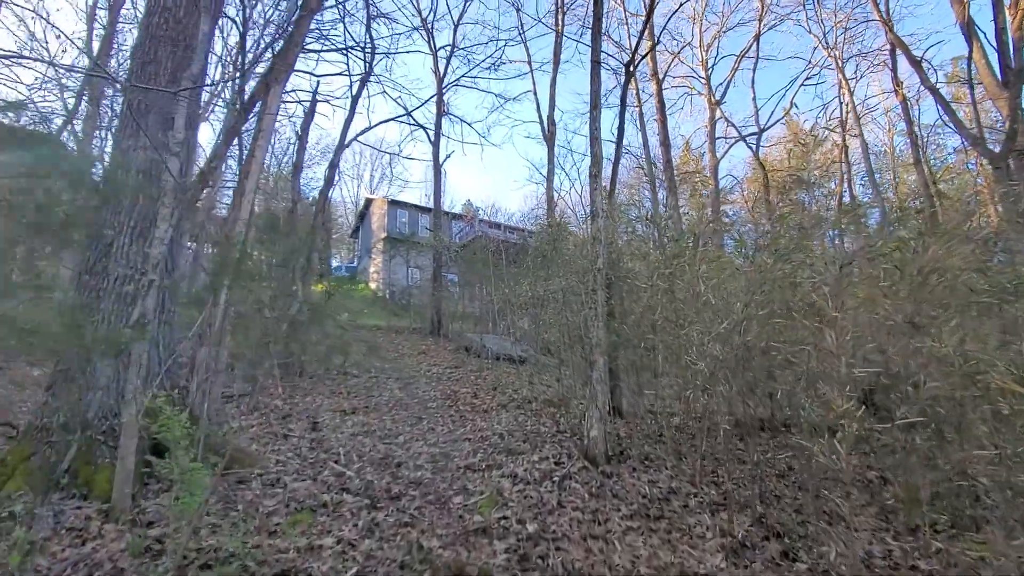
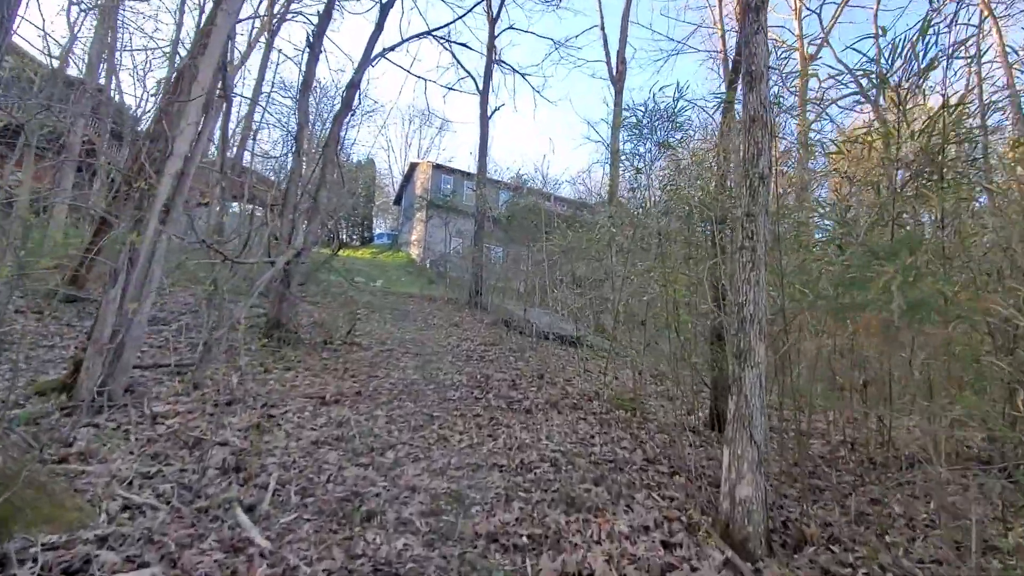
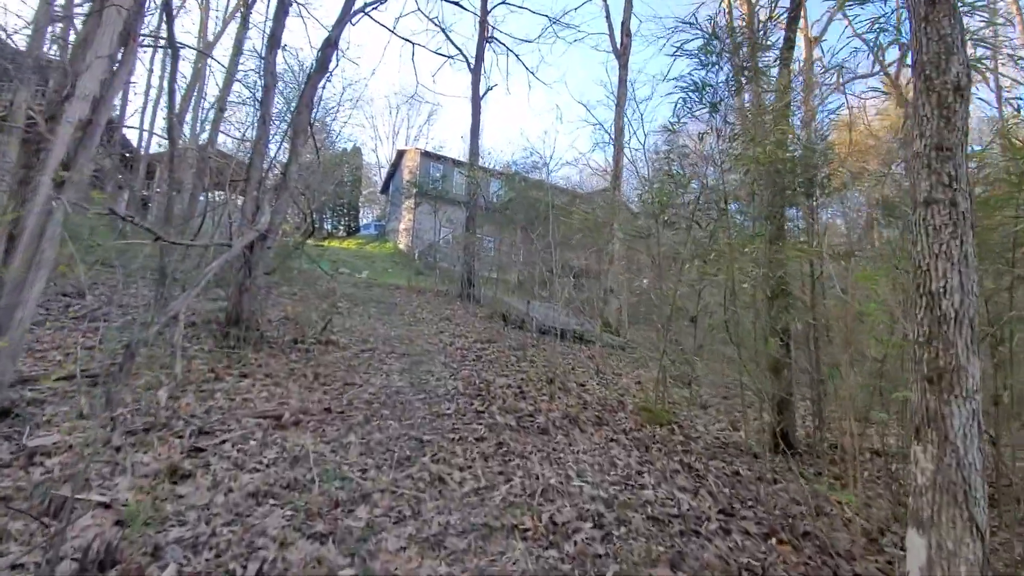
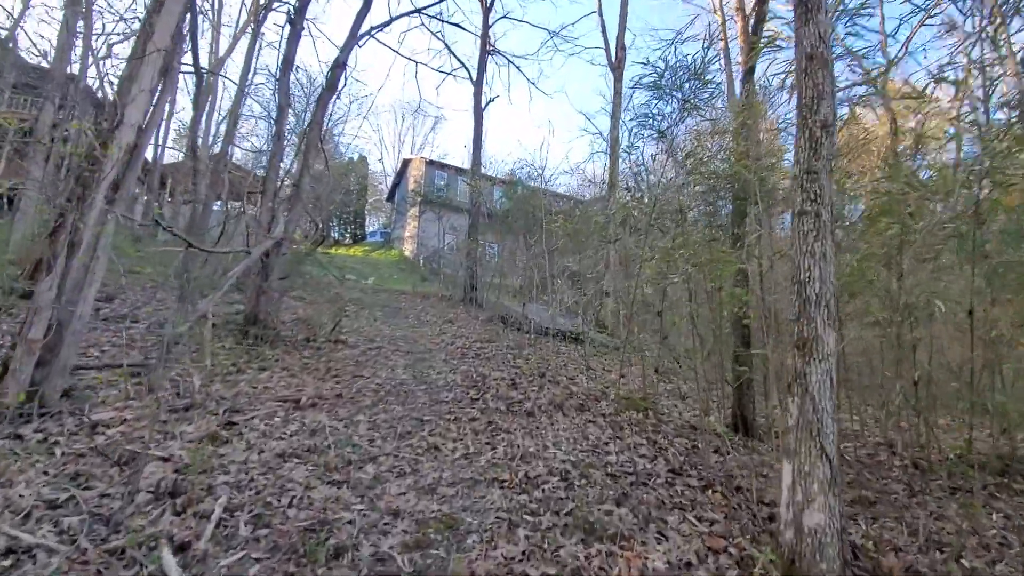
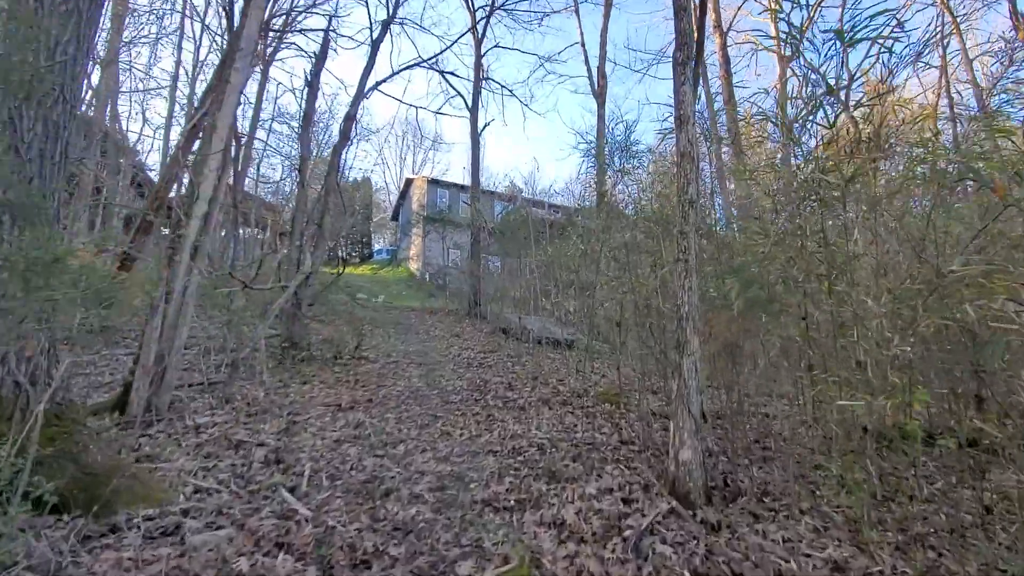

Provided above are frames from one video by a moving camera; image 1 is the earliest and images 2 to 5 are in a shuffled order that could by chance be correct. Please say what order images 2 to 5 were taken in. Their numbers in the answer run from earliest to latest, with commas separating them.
5, 2, 4, 3
